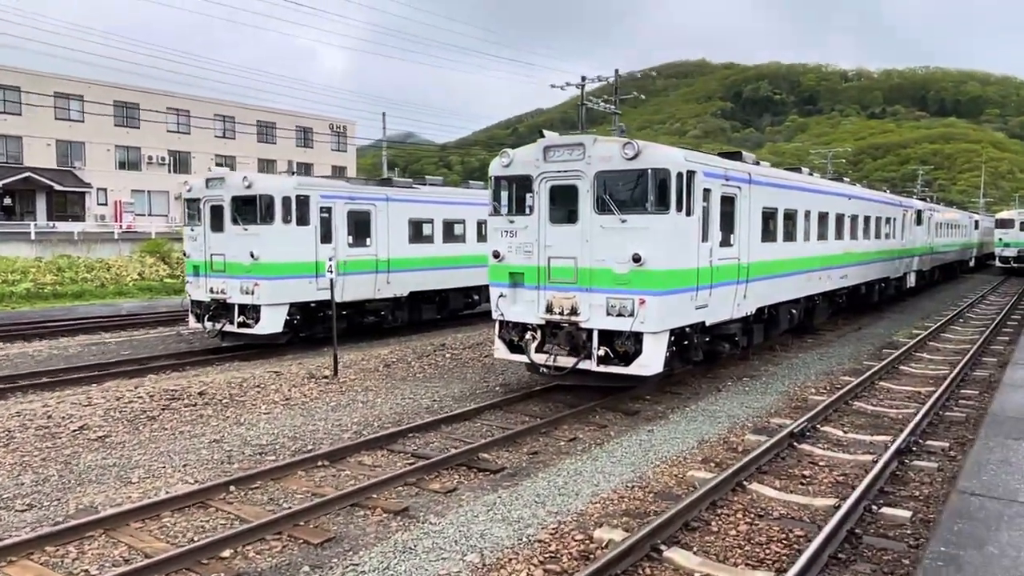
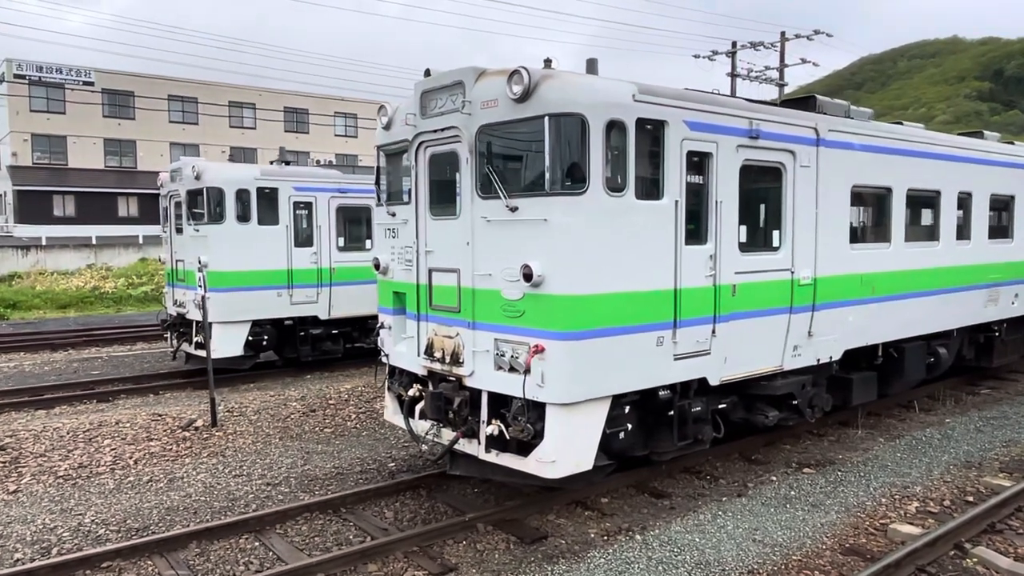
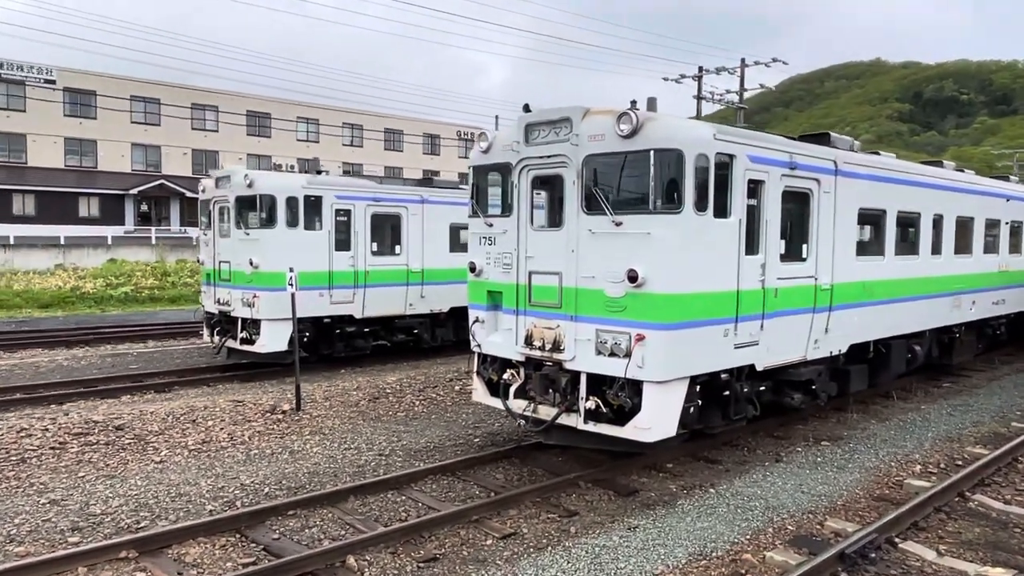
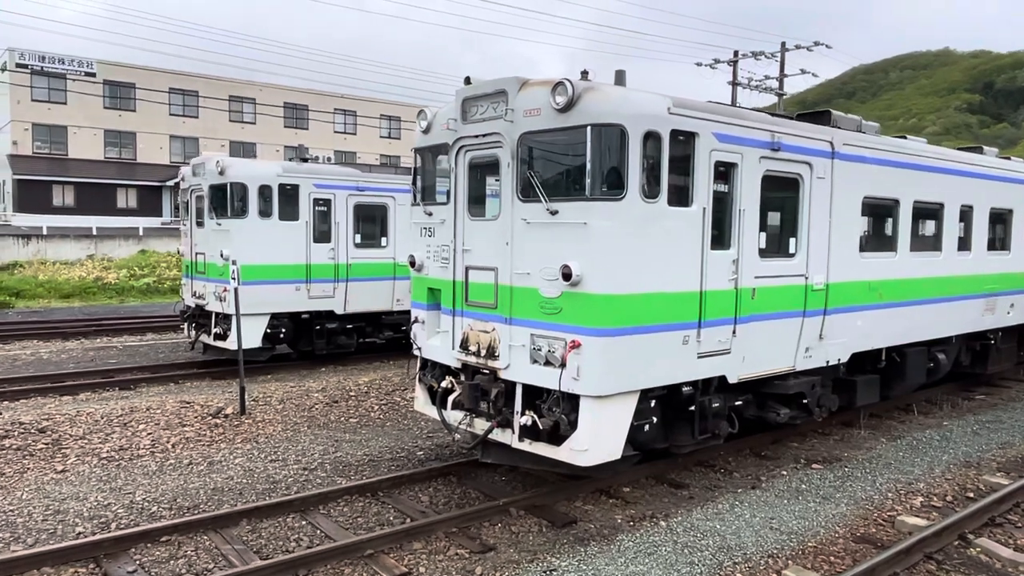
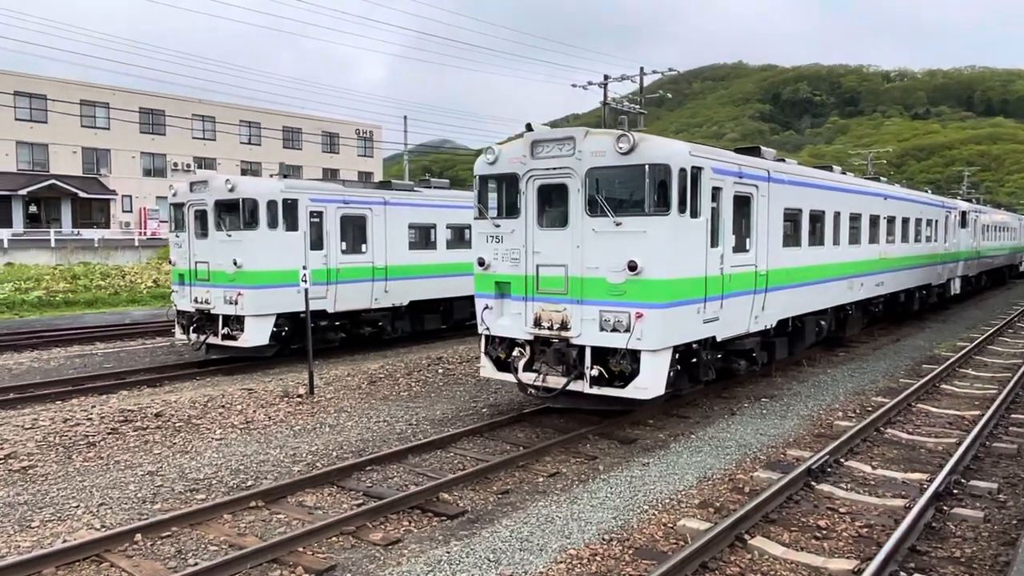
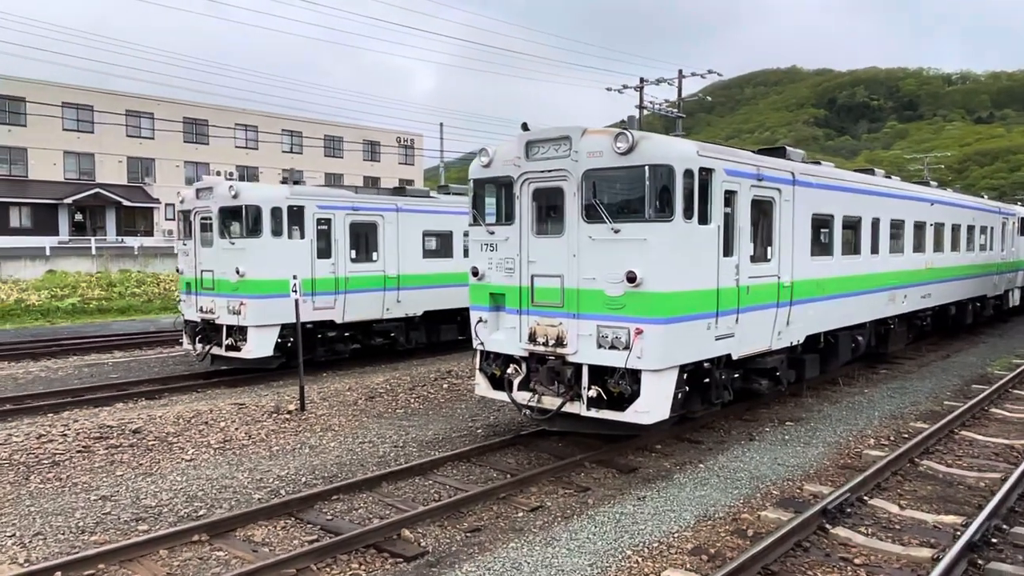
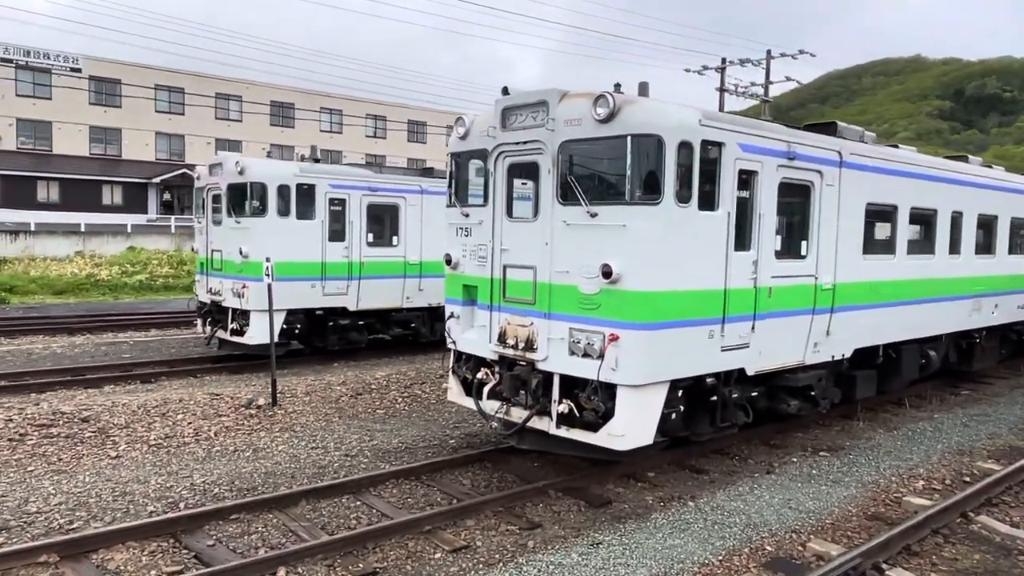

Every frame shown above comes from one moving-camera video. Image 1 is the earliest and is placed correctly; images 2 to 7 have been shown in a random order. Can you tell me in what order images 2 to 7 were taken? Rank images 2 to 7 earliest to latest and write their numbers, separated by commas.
5, 6, 3, 7, 4, 2
